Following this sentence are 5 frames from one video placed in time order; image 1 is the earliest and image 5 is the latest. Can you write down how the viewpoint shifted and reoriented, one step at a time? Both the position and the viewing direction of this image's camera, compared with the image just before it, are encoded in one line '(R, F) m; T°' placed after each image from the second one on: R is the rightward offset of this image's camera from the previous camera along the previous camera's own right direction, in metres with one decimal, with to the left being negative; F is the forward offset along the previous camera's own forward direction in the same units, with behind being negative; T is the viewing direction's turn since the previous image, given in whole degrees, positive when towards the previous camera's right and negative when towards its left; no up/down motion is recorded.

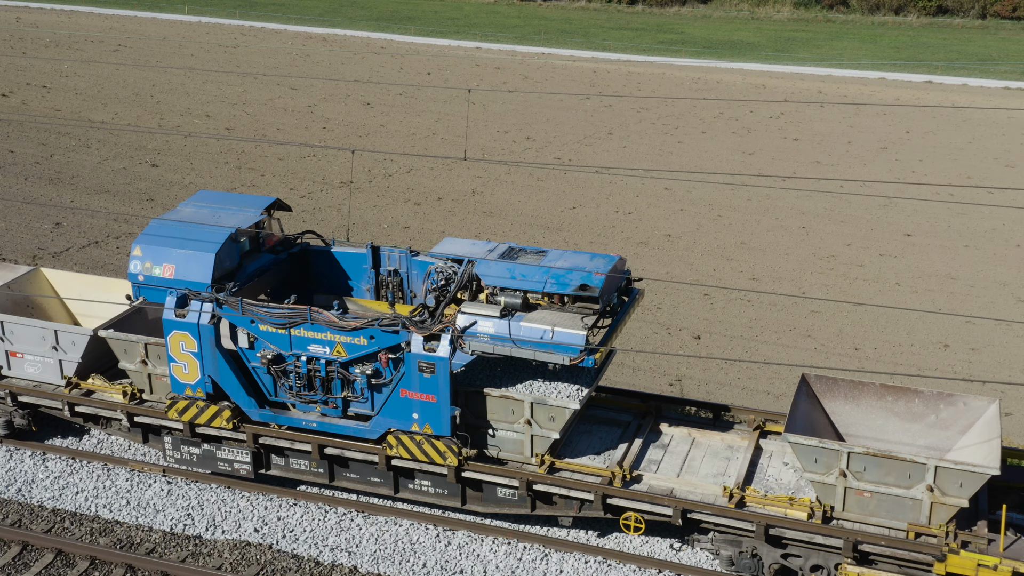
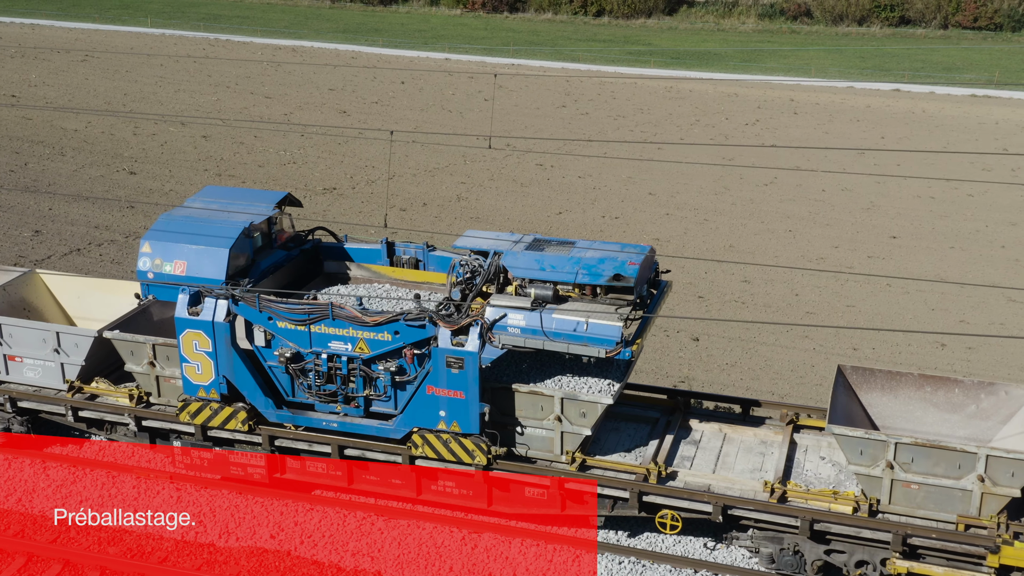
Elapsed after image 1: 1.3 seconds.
(-0.7, +0.4) m; +2°
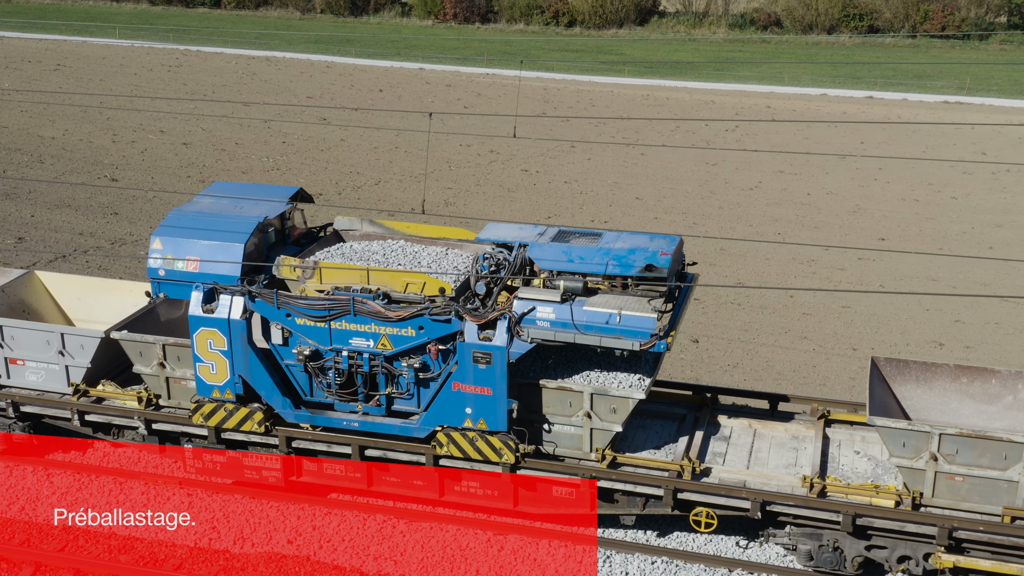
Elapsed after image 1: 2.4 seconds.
(-0.7, +0.3) m; +1°
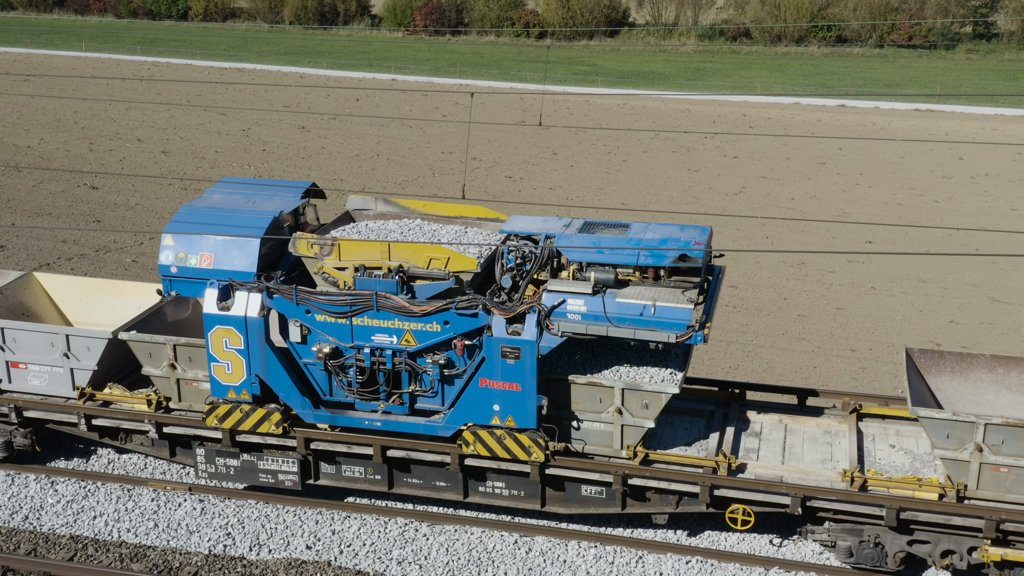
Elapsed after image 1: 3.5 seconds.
(-0.7, +0.3) m; +2°
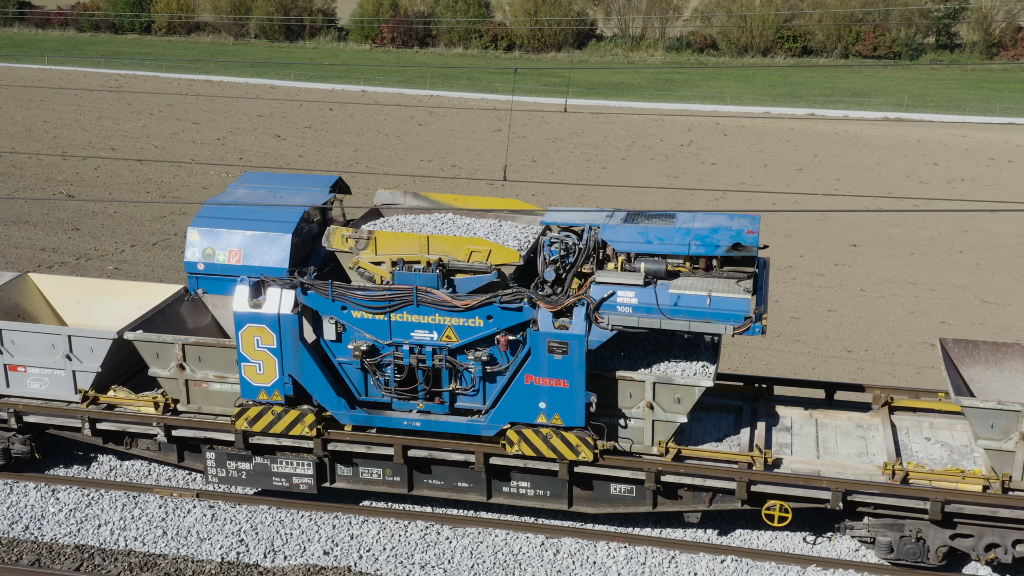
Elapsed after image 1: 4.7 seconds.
(-0.7, +0.4) m; +2°
